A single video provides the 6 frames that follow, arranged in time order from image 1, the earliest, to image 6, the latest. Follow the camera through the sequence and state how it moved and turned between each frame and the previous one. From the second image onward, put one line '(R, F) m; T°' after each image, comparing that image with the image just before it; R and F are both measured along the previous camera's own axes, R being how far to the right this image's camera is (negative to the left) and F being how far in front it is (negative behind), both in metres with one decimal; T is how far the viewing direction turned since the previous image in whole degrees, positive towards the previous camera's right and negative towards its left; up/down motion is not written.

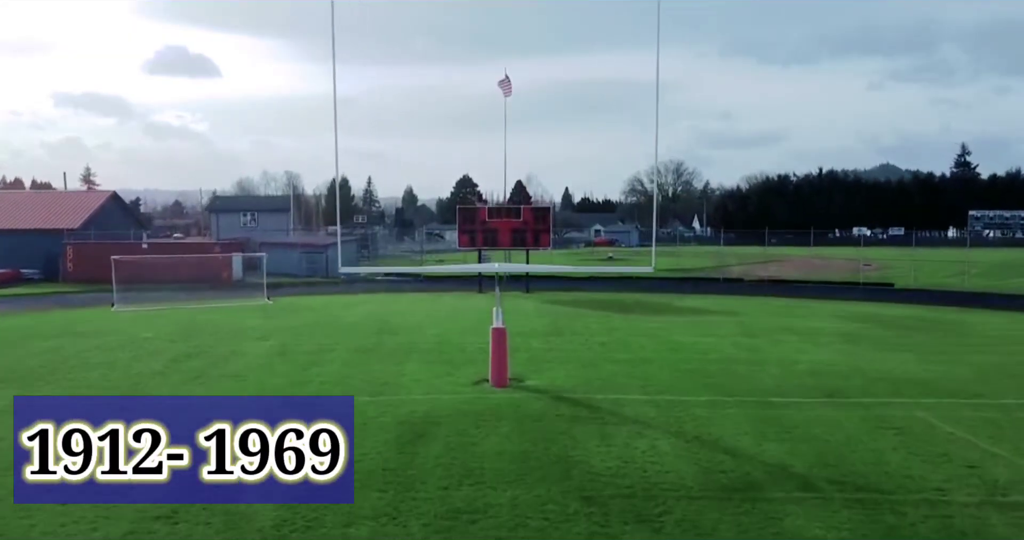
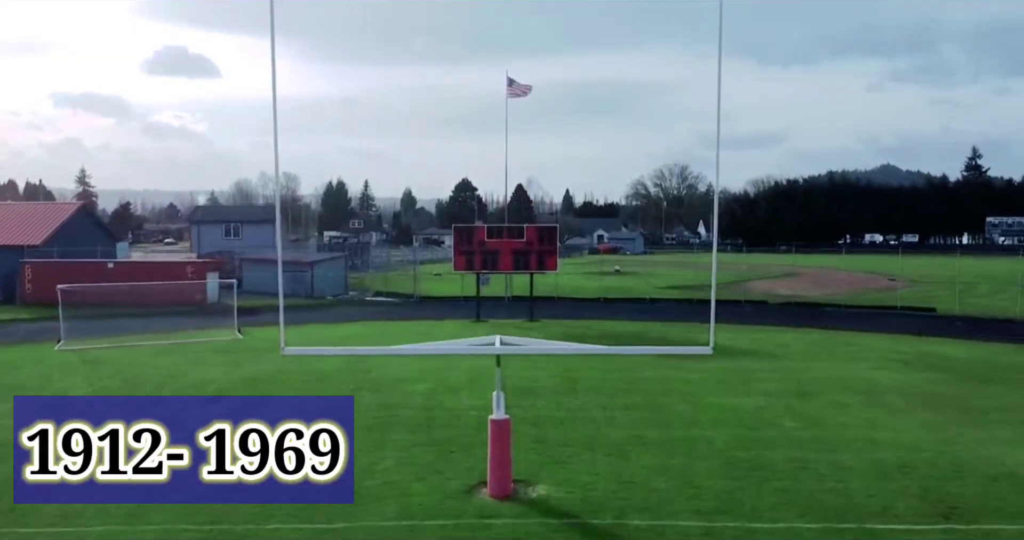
(0.0, +2.9) m; 0°
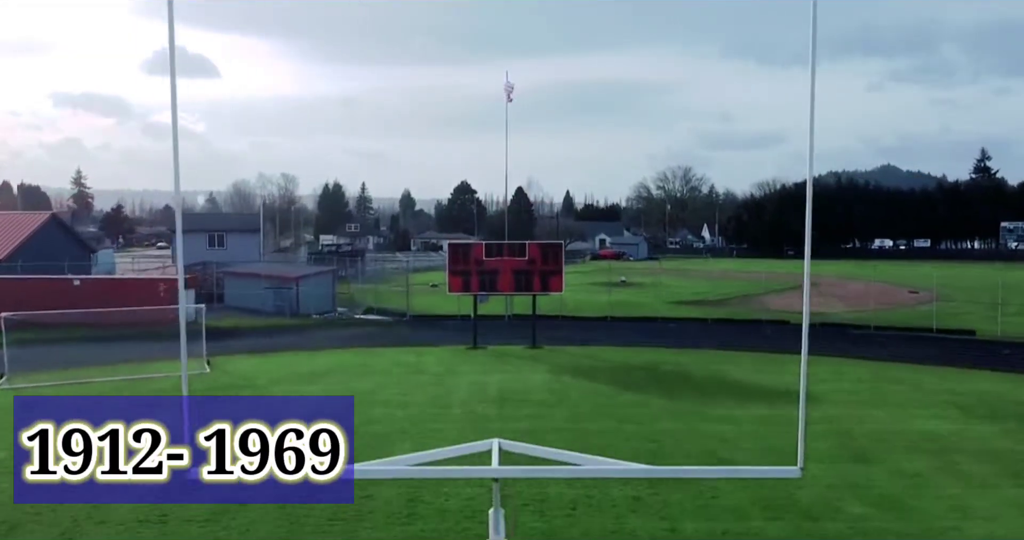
(0.0, +2.3) m; 0°
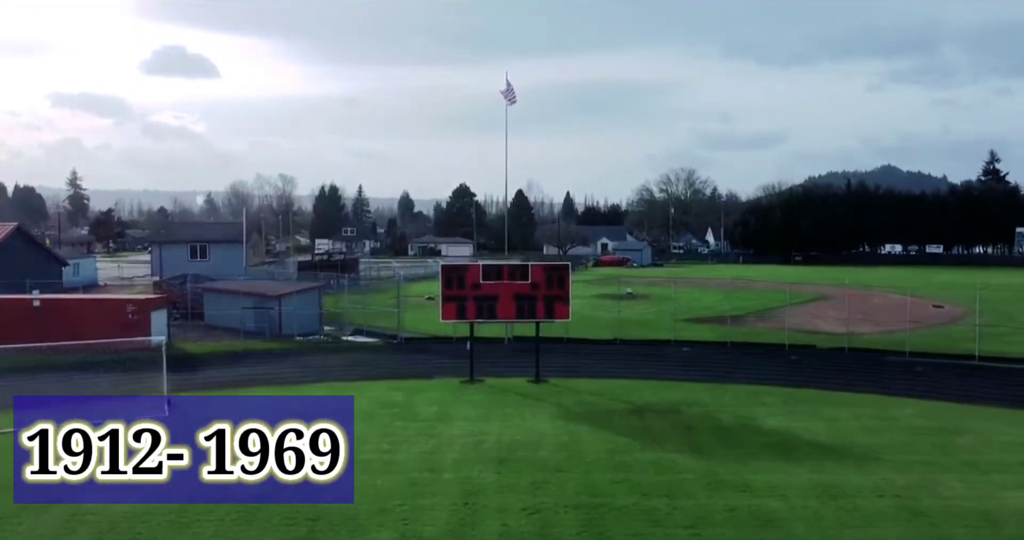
(0.0, +2.3) m; 0°
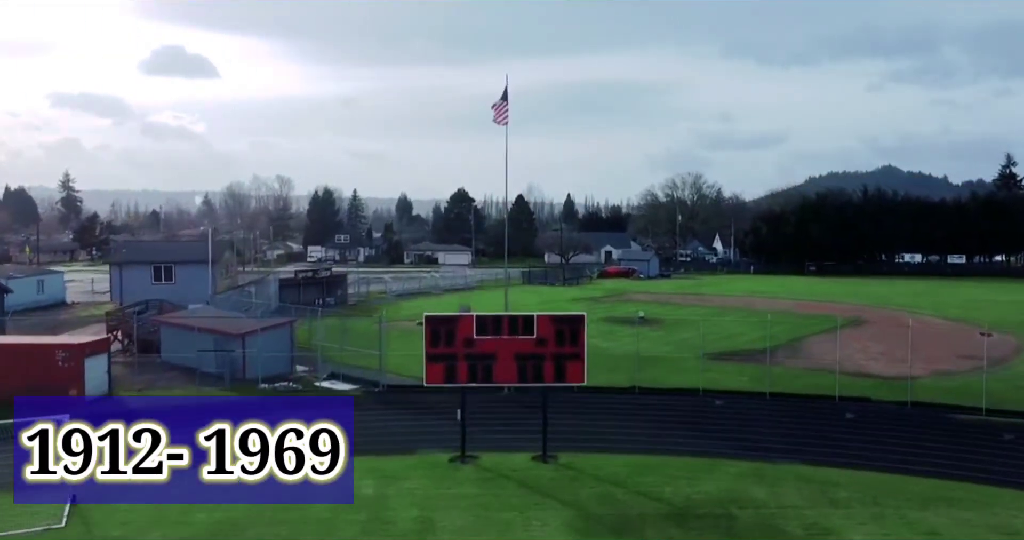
(0.0, +3.9) m; 0°
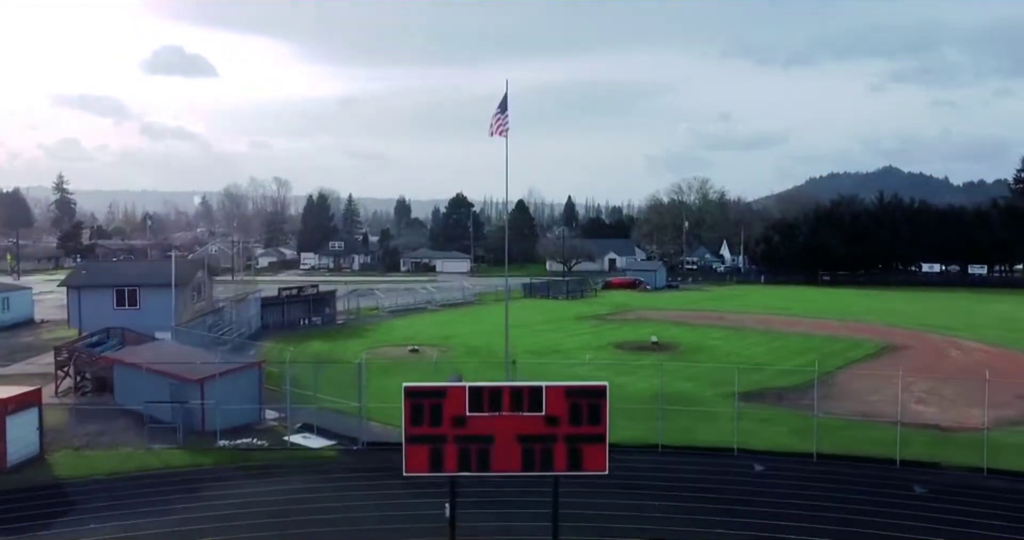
(0.0, +3.3) m; 0°
